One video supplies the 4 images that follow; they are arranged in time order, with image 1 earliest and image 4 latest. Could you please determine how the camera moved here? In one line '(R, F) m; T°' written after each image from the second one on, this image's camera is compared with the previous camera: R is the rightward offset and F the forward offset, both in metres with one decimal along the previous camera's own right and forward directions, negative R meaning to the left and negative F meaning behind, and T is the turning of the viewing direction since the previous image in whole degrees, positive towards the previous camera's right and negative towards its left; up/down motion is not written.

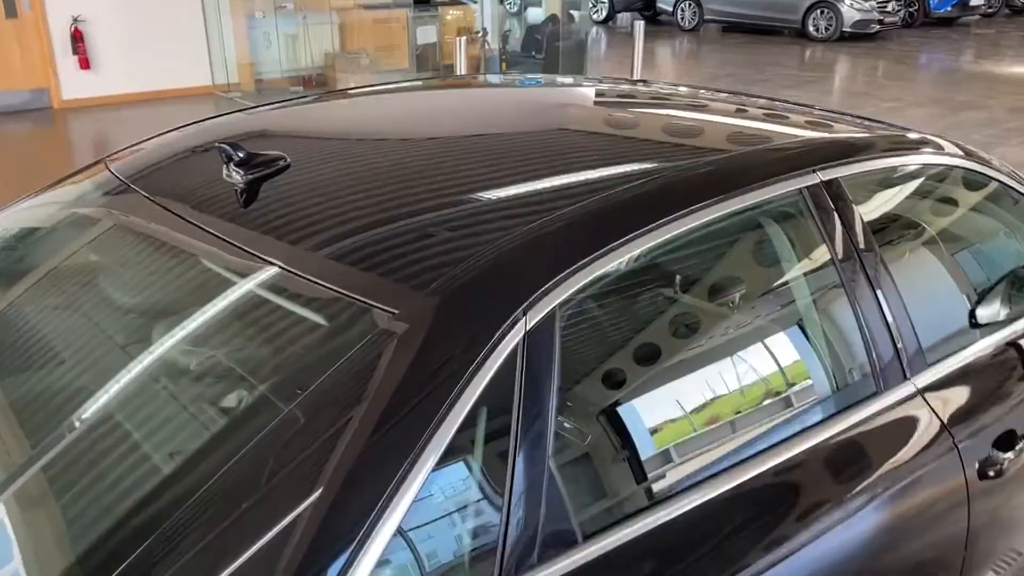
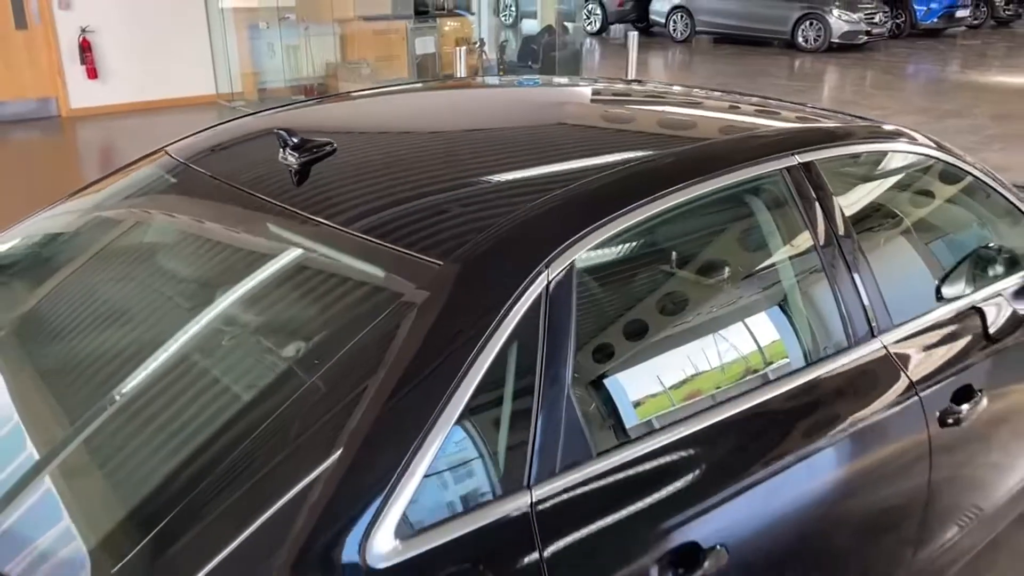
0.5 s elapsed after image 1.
(0.0, -0.2) m; 0°
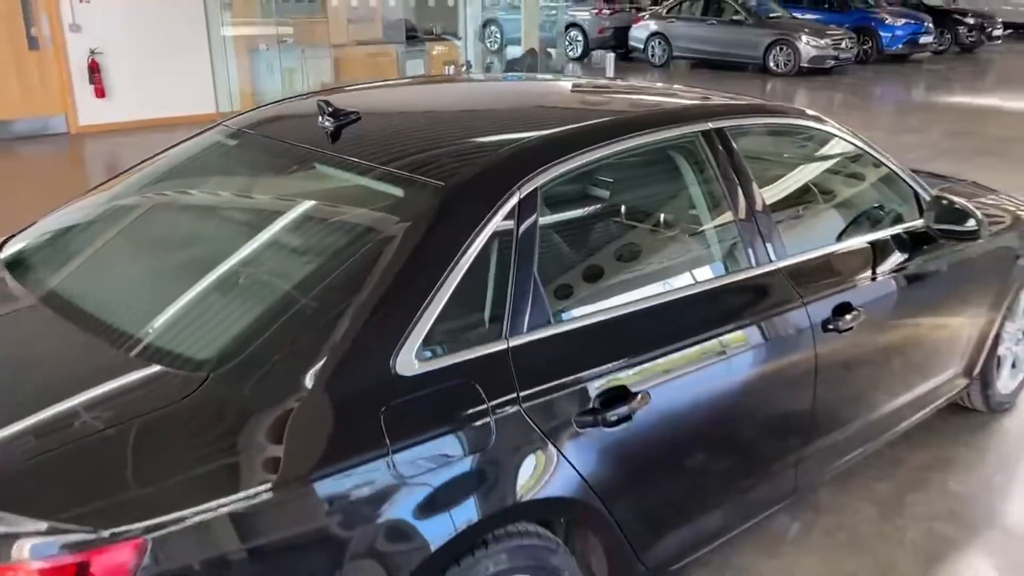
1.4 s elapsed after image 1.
(0.0, -0.5) m; +1°
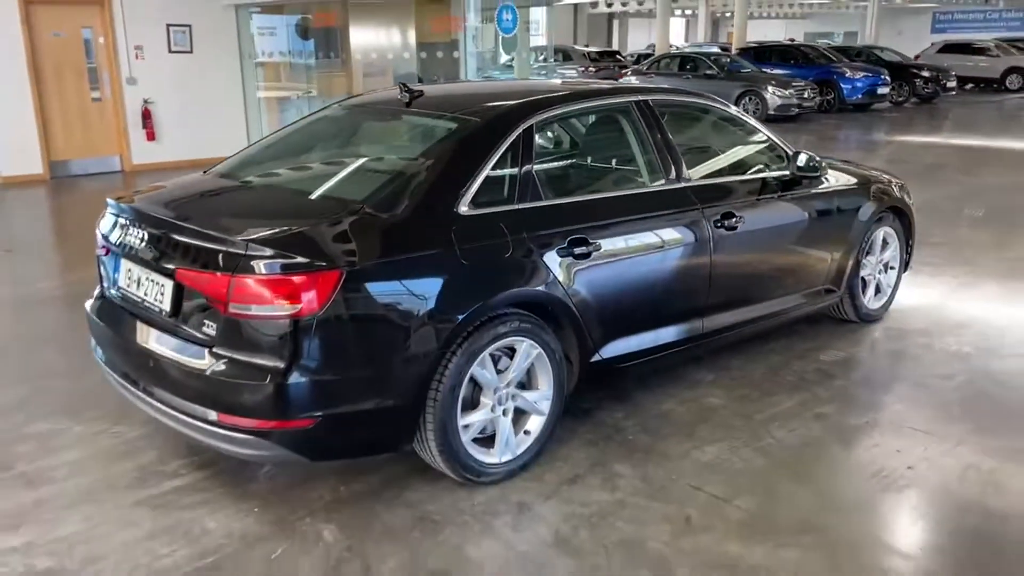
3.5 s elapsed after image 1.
(0.0, -1.3) m; 0°
